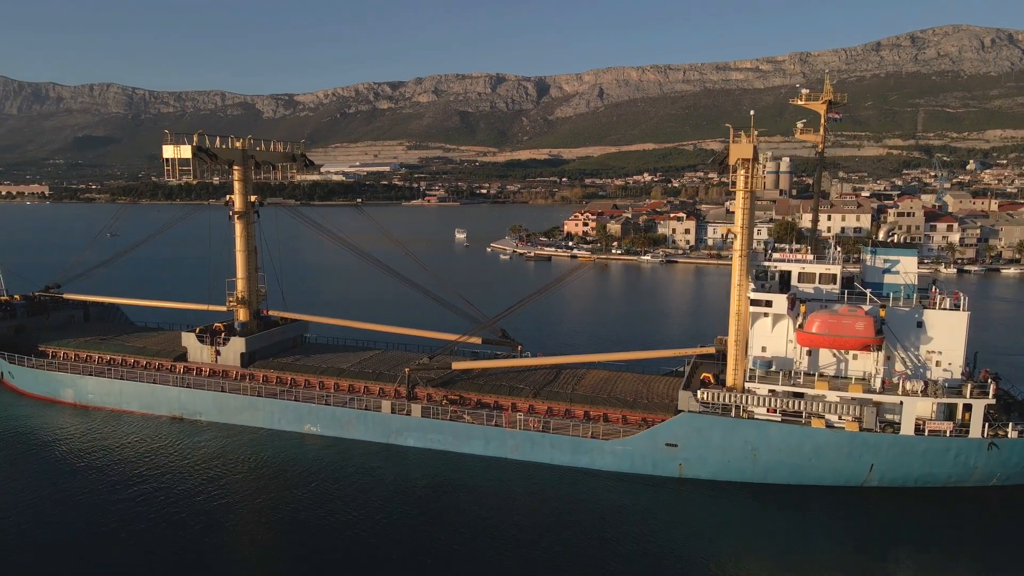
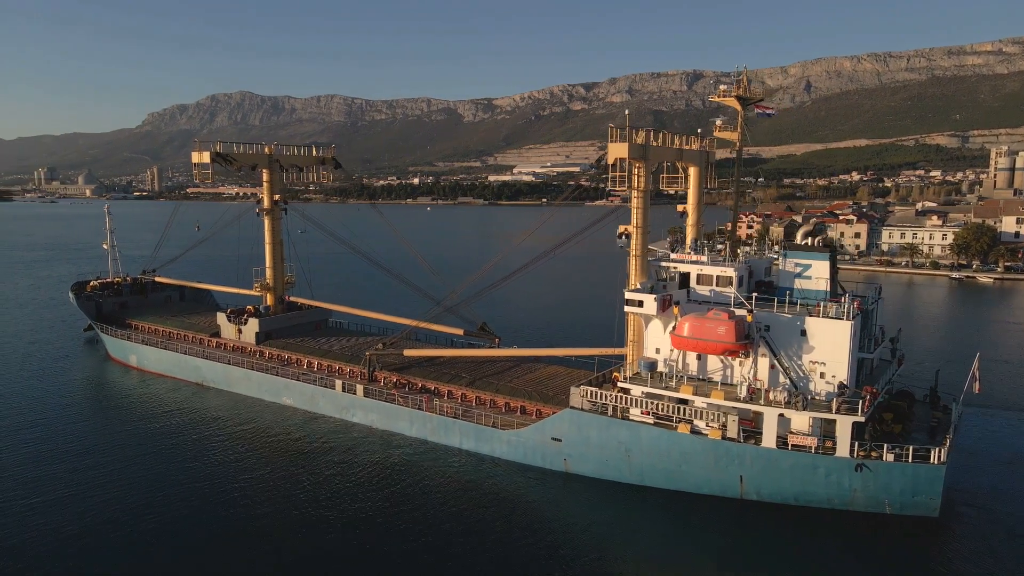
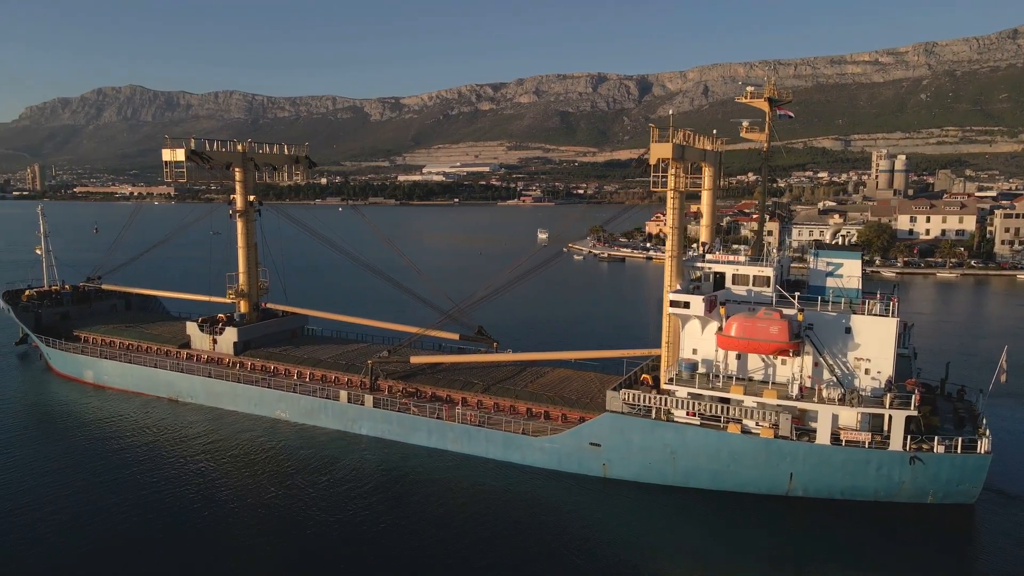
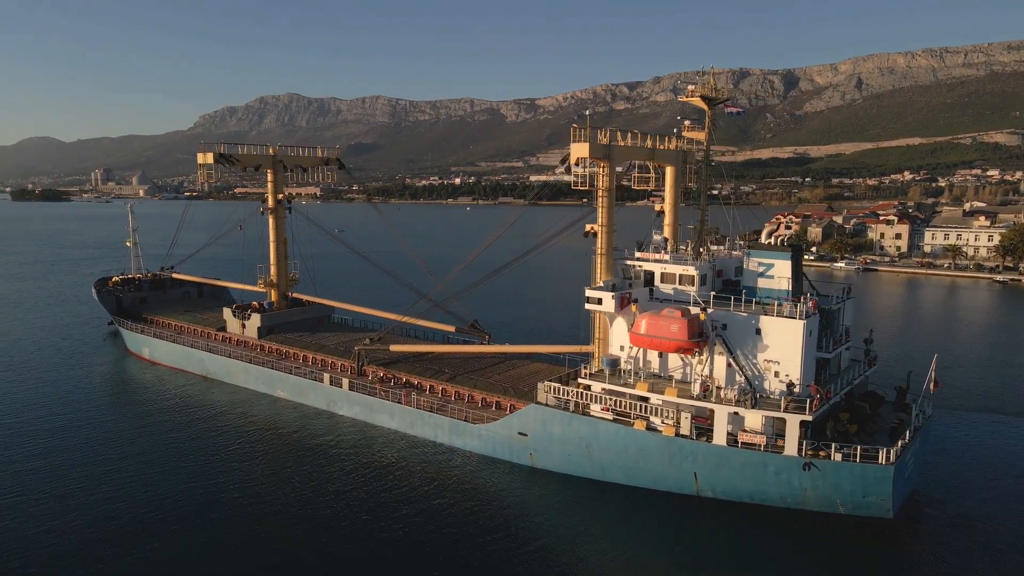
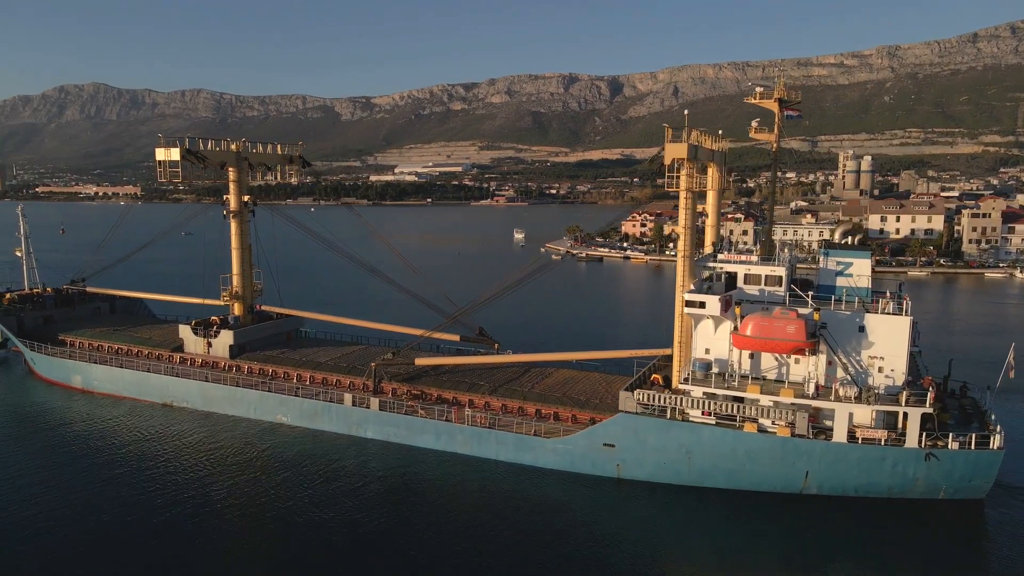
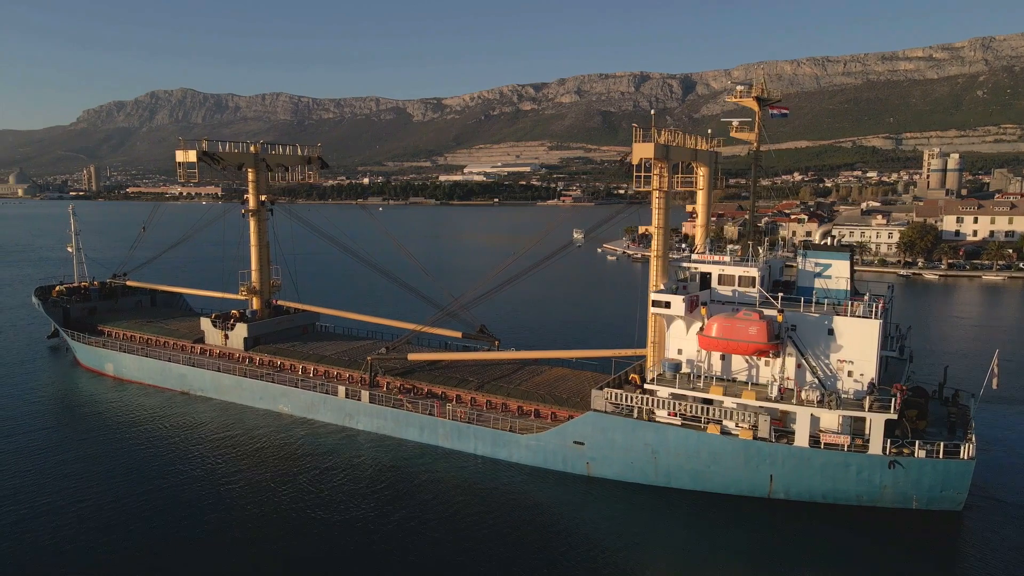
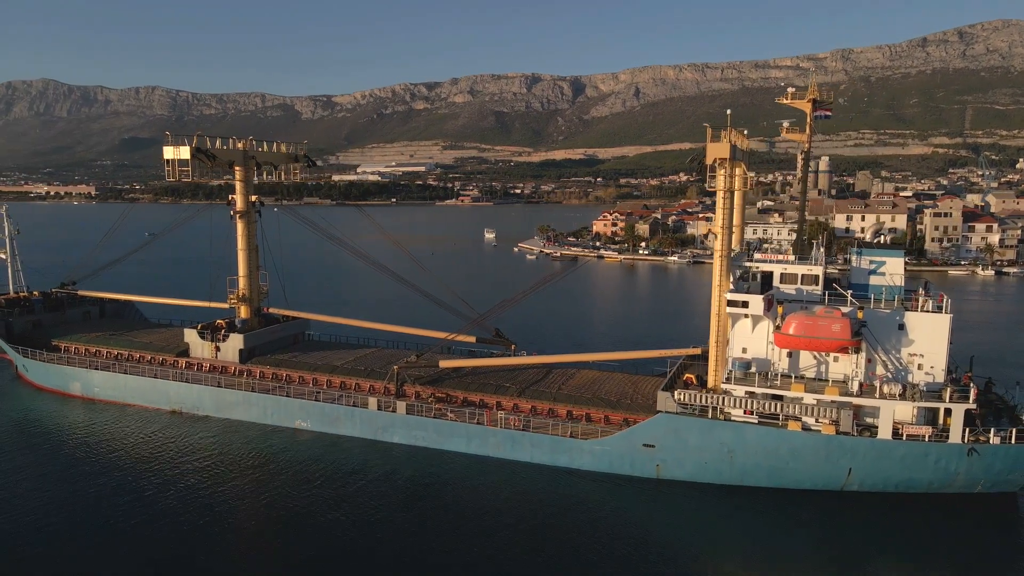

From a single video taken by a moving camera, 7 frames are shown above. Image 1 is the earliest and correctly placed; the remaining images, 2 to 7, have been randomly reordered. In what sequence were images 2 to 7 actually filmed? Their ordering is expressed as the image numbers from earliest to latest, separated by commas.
7, 5, 3, 6, 2, 4
